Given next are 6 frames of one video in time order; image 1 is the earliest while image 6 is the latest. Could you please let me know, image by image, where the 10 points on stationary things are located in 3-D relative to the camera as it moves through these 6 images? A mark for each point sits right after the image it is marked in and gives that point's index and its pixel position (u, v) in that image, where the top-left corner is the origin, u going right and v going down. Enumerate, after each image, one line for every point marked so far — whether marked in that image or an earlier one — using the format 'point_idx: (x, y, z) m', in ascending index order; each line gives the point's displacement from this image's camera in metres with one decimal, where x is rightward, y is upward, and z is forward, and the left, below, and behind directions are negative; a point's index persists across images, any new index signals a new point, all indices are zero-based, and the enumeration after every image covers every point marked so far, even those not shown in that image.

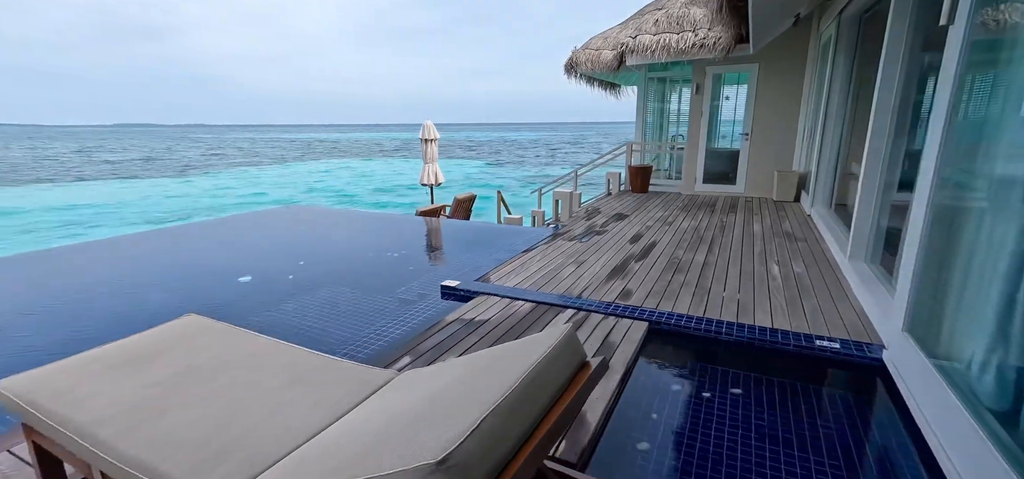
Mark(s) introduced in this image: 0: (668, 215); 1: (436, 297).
0: (+1.8, +0.2, +5.7) m
1: (-0.6, -0.4, +3.6) m
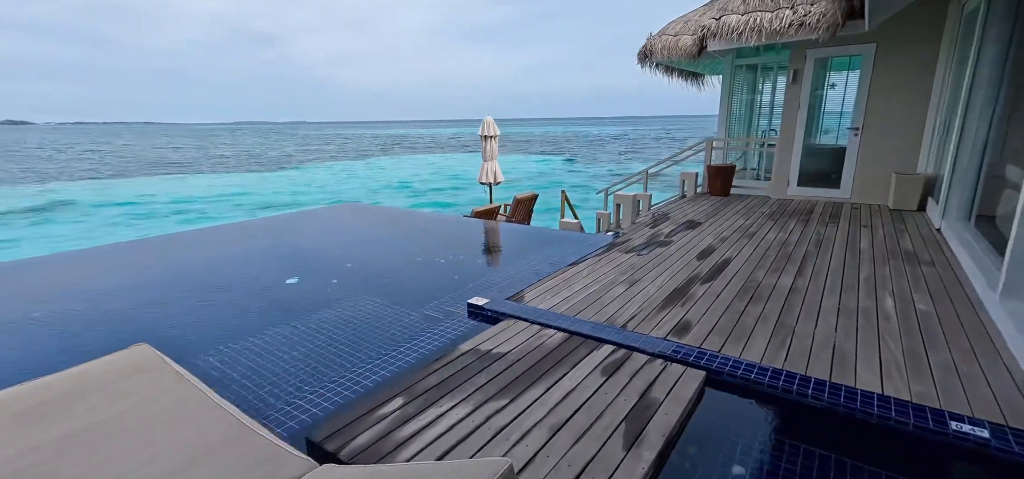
0: (+2.4, +0.1, +4.9) m
1: (-0.3, -0.5, +3.2) m
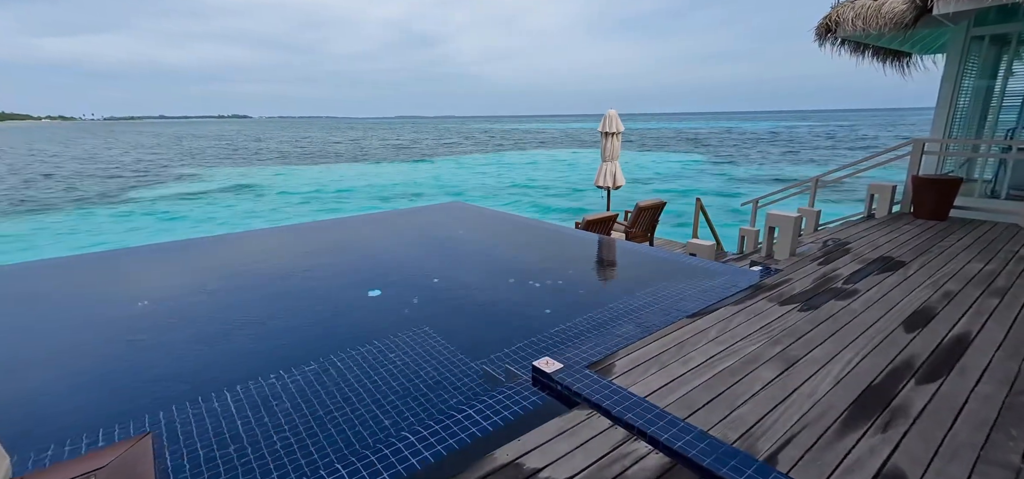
0: (+3.2, -0.2, +3.3) m
1: (+0.1, -0.7, +2.3) m
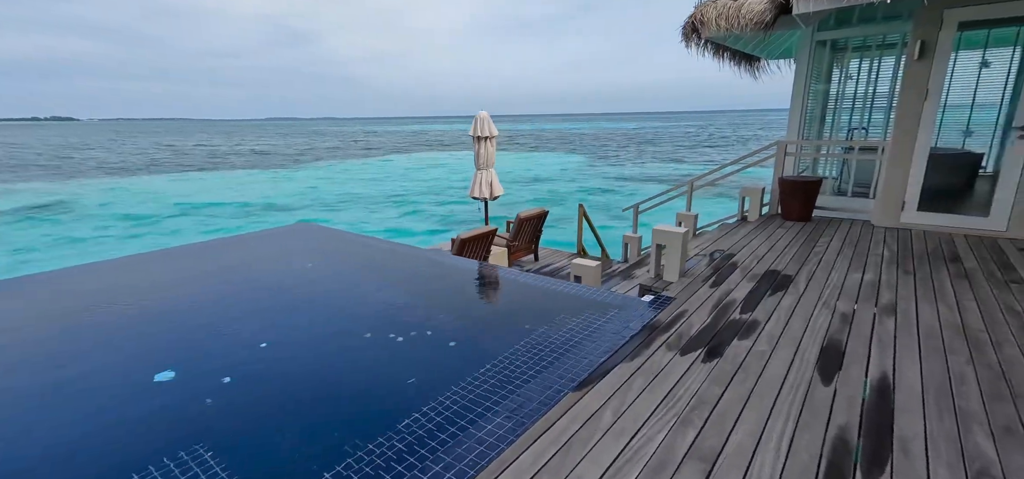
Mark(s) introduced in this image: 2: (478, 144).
0: (+2.3, -0.3, +3.1) m
1: (-0.5, -0.9, +1.5) m
2: (-0.4, +1.1, +5.8) m
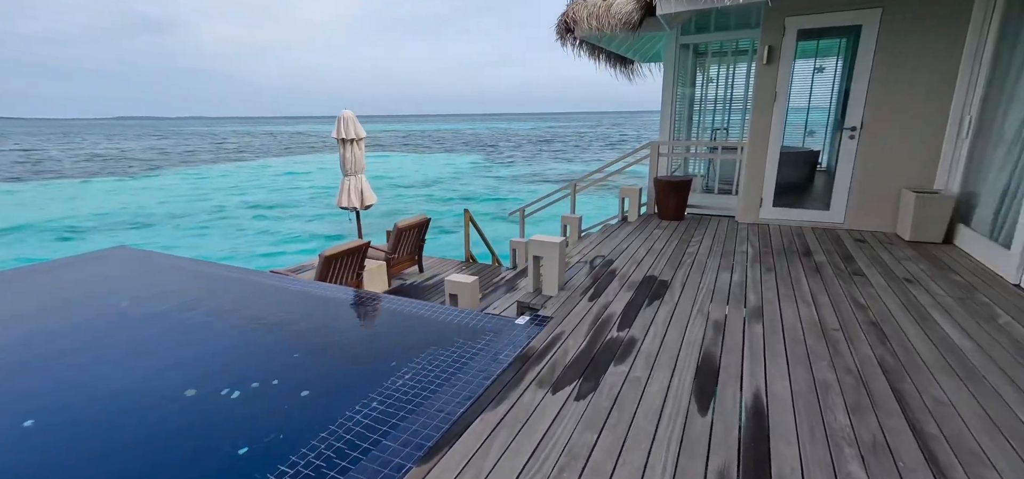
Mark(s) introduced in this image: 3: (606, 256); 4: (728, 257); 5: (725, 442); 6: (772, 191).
0: (+1.5, -0.3, +3.1) m
1: (-0.9, -1.1, +1.0) m
2: (-1.8, +1.0, +5.2) m
3: (+0.8, -0.1, +4.0) m
4: (+1.7, -0.1, +3.9) m
5: (+0.7, -0.7, +1.7) m
6: (+2.7, +0.5, +5.0) m
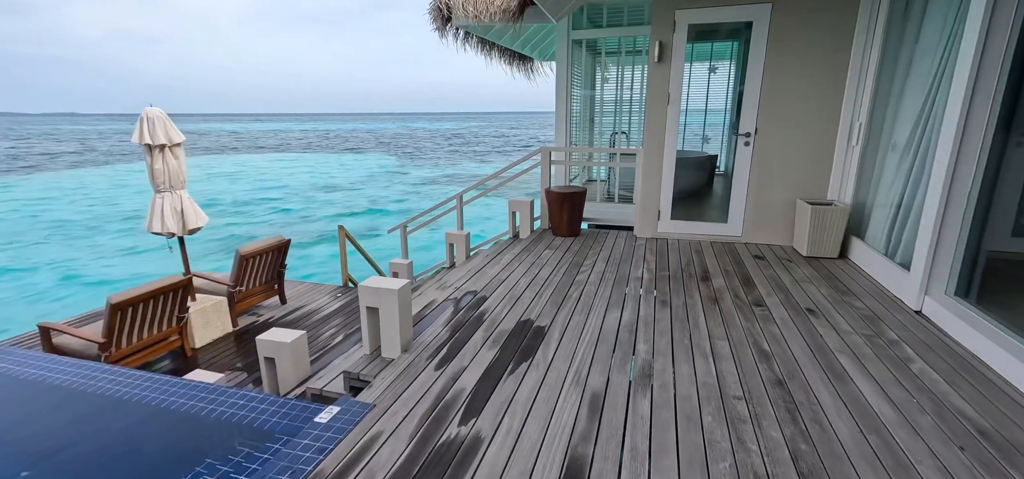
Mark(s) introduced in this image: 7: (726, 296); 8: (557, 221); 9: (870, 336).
0: (+0.6, -0.5, +2.5) m
1: (-1.4, -1.3, 0.0) m
2: (-3.0, +0.7, +4.1) m
3: (-0.2, -0.3, +3.3) m
4: (+0.7, -0.3, +3.3) m
5: (+0.1, -0.9, +1.0) m
6: (+1.5, +0.3, +4.5) m
7: (+1.4, -0.4, +3.1) m
8: (+0.4, +0.2, +4.7) m
9: (+1.8, -0.5, +2.4) m
